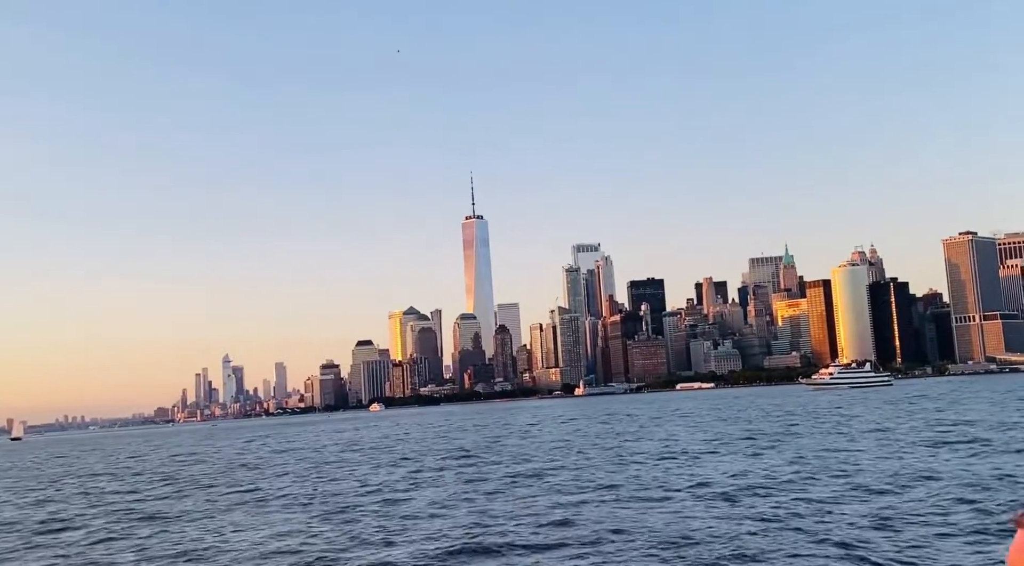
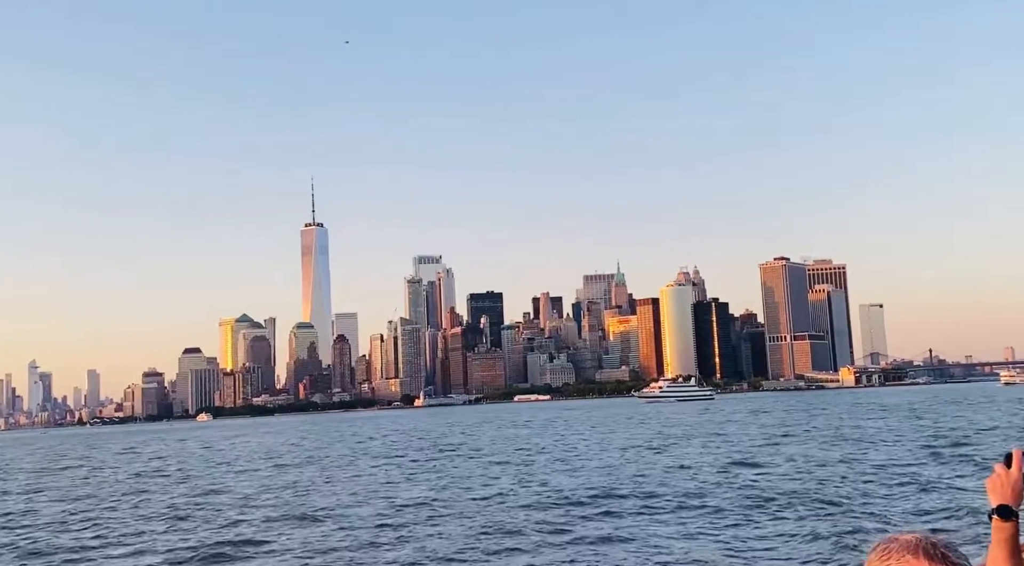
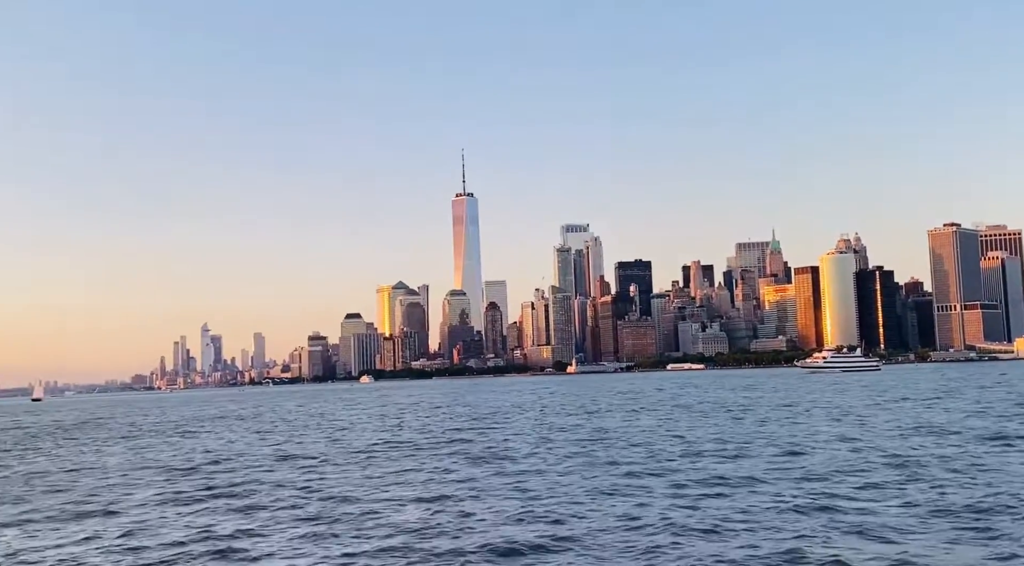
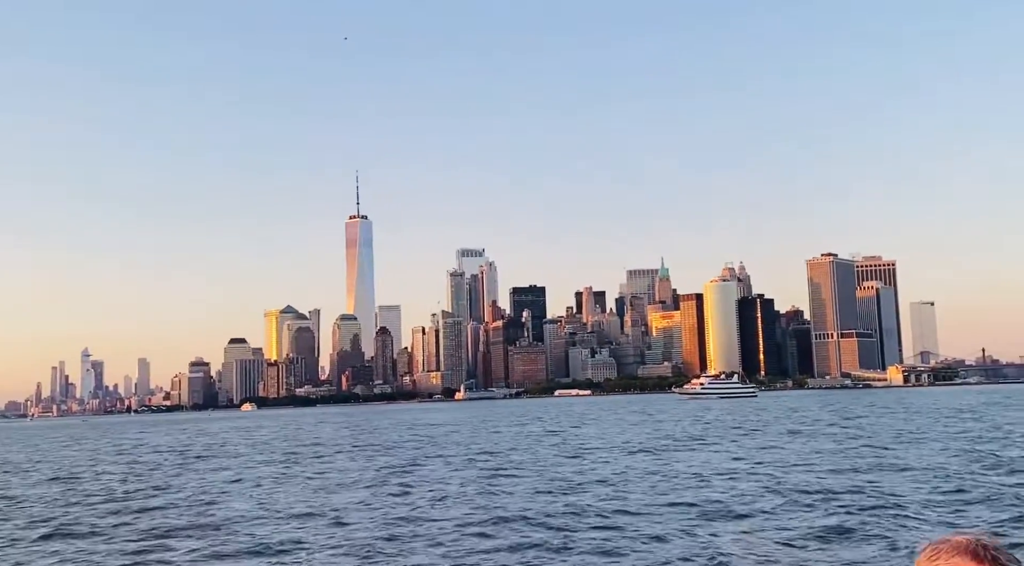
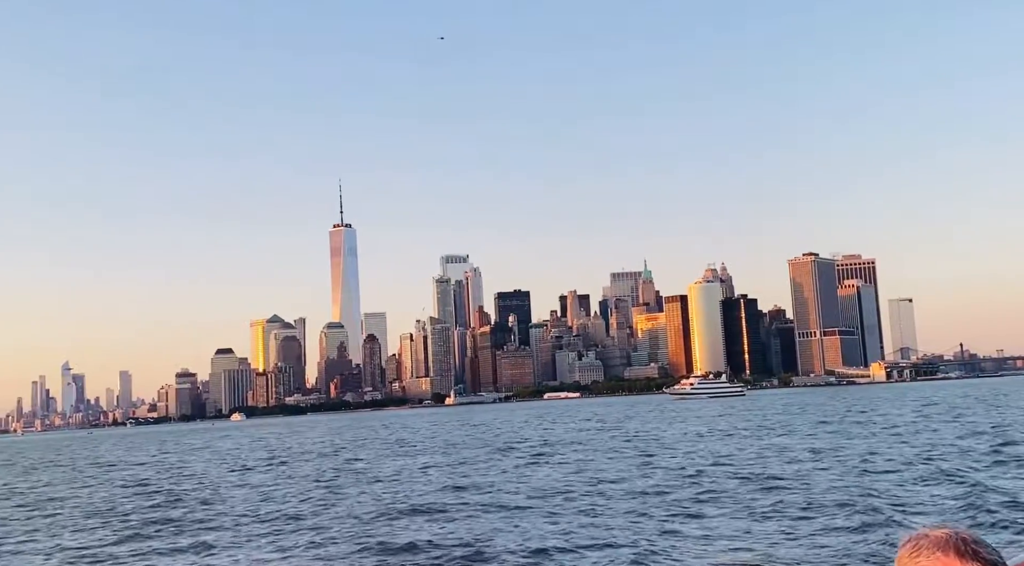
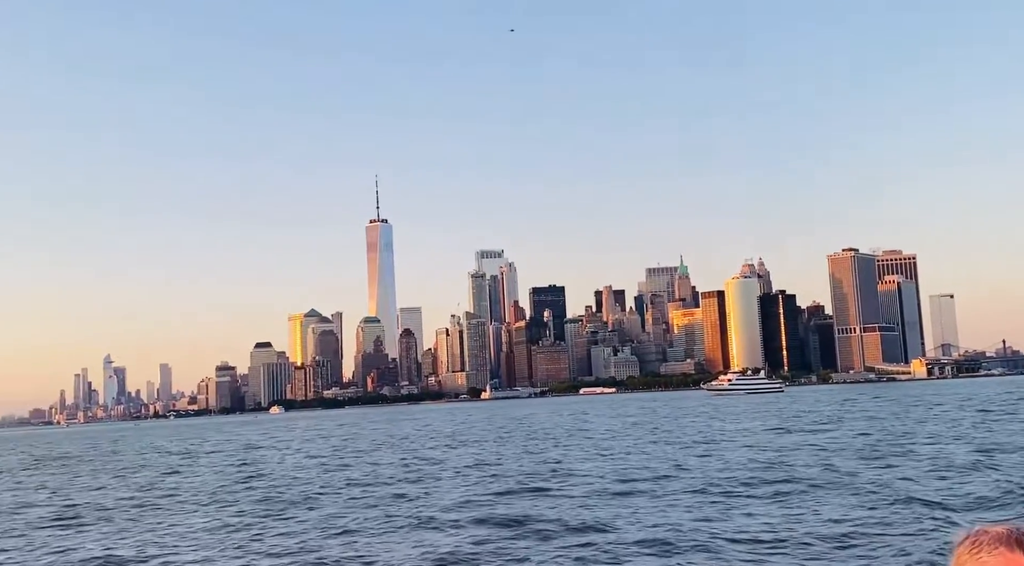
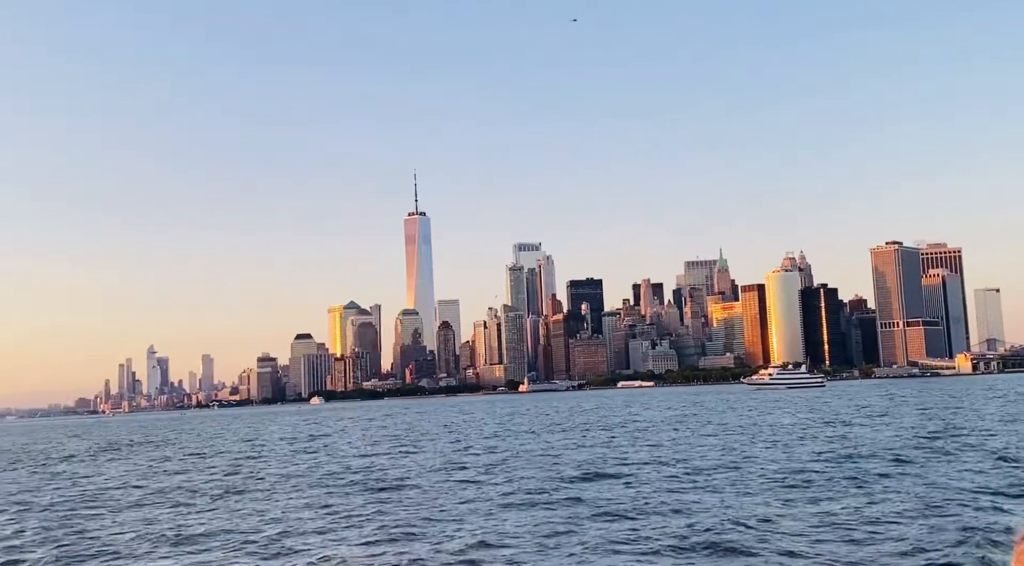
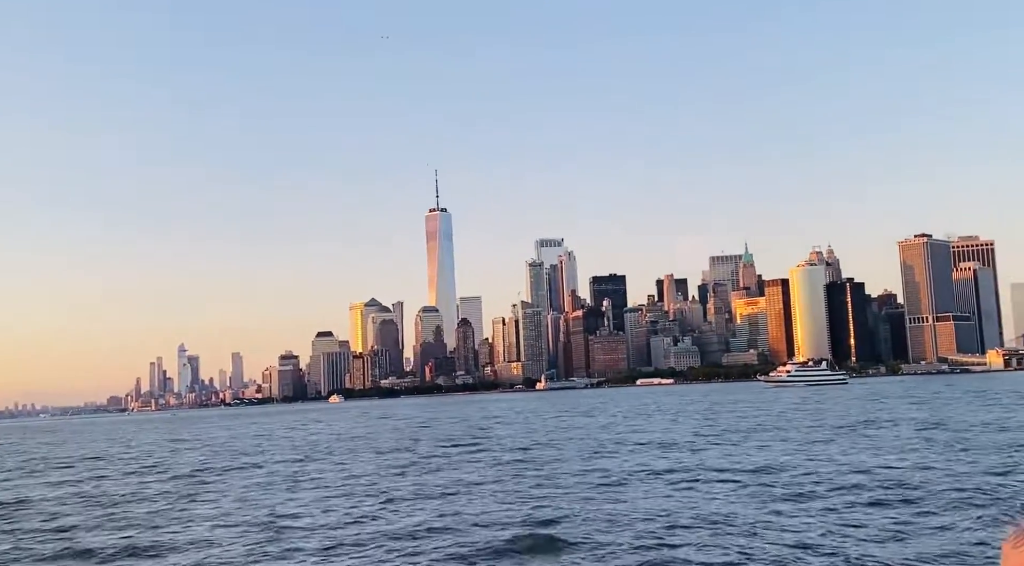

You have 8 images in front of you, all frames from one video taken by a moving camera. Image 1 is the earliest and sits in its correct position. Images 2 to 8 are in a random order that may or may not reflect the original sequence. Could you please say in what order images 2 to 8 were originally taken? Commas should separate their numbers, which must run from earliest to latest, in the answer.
8, 4, 2, 5, 6, 7, 3
